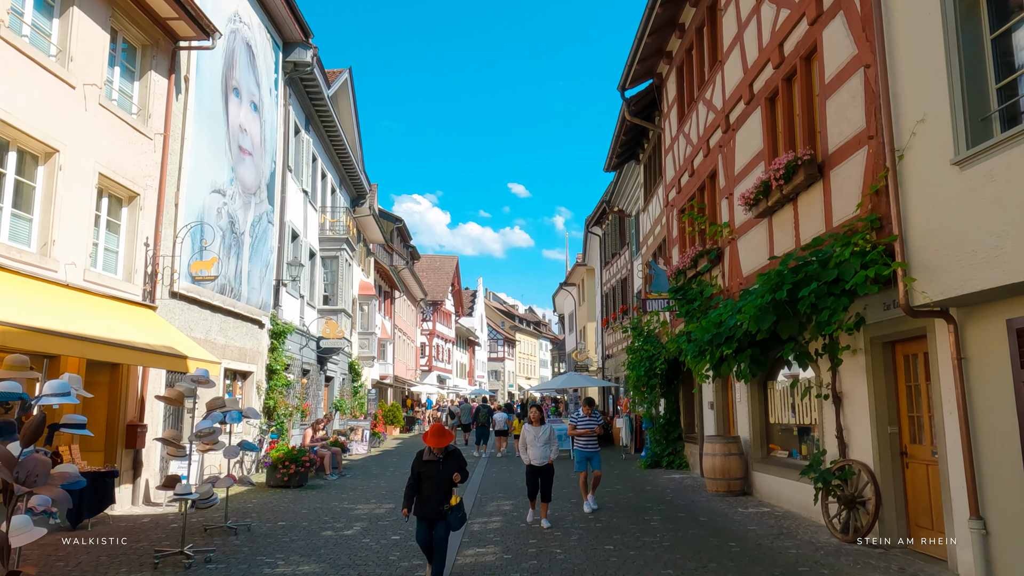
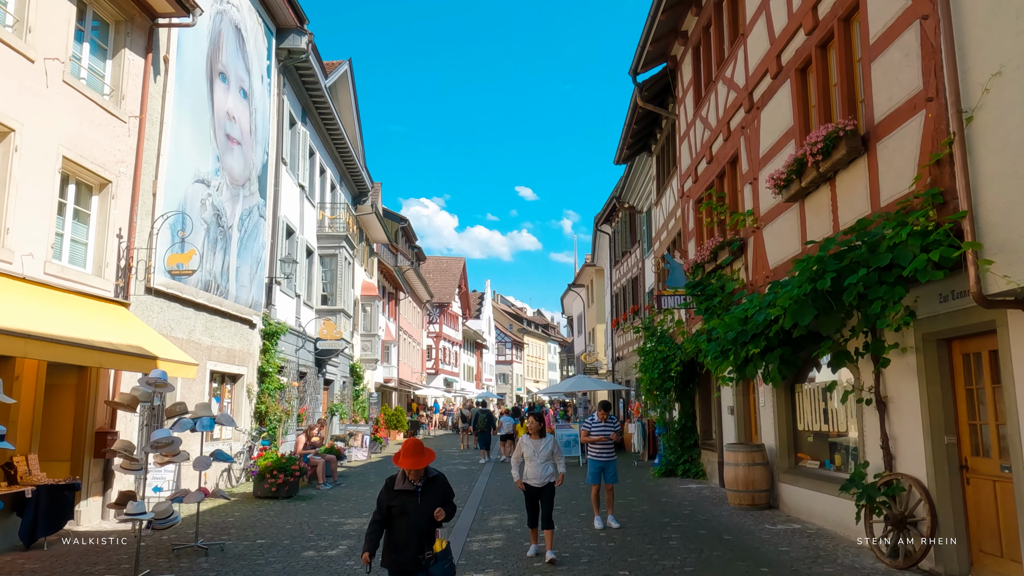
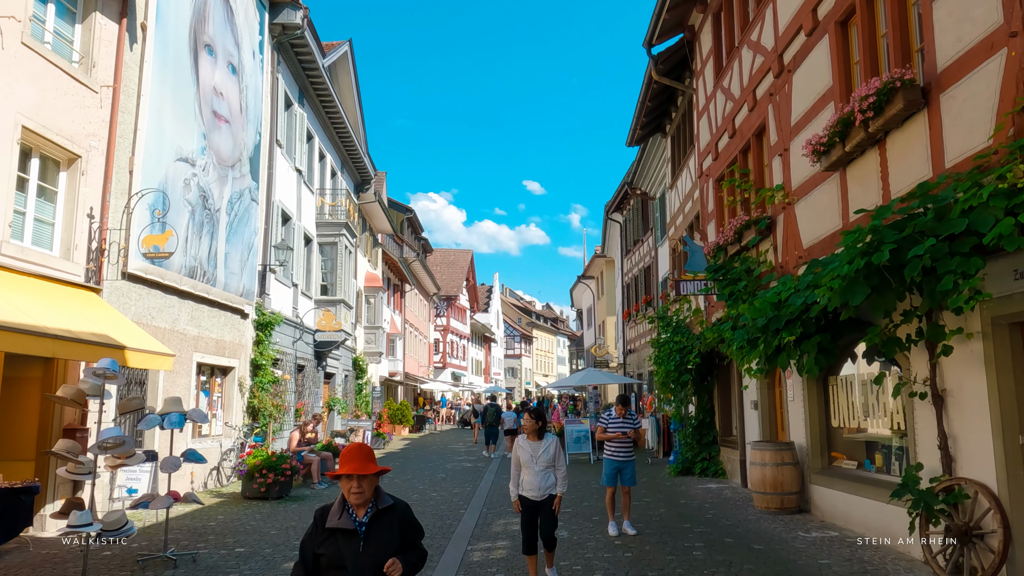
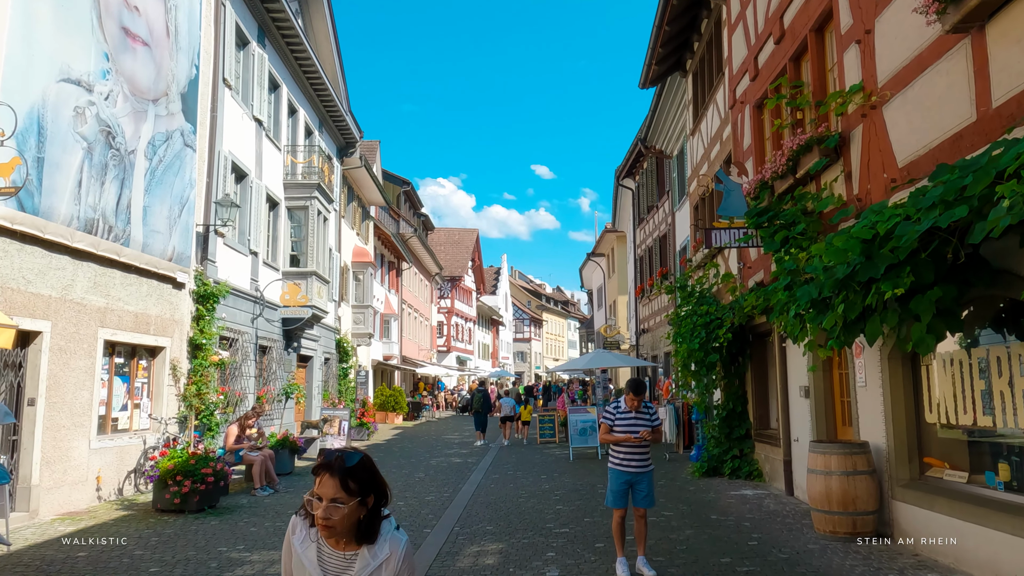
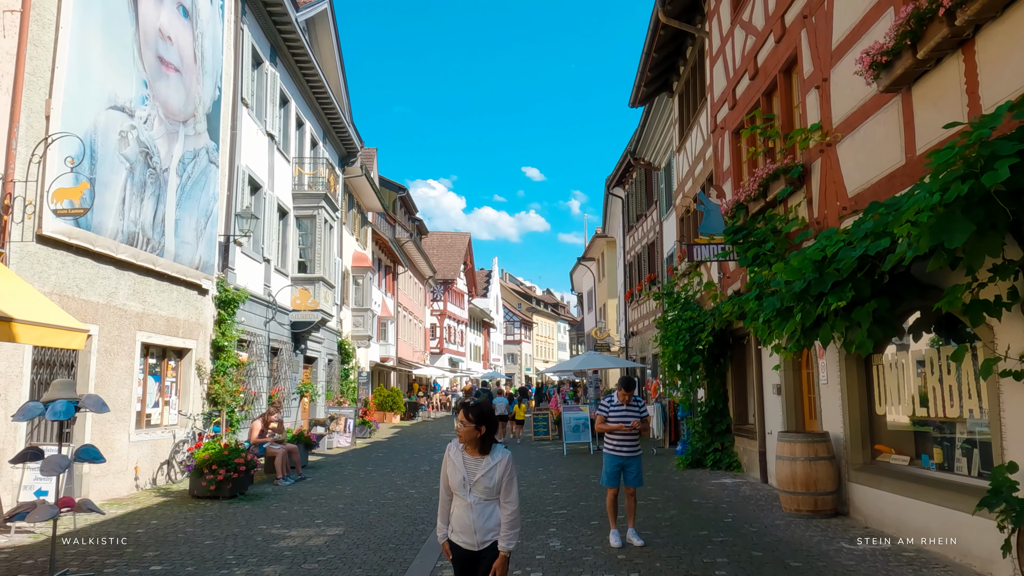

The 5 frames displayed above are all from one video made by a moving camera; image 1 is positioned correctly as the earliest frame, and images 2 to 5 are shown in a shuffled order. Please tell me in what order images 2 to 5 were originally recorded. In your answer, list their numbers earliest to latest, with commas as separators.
2, 3, 5, 4
